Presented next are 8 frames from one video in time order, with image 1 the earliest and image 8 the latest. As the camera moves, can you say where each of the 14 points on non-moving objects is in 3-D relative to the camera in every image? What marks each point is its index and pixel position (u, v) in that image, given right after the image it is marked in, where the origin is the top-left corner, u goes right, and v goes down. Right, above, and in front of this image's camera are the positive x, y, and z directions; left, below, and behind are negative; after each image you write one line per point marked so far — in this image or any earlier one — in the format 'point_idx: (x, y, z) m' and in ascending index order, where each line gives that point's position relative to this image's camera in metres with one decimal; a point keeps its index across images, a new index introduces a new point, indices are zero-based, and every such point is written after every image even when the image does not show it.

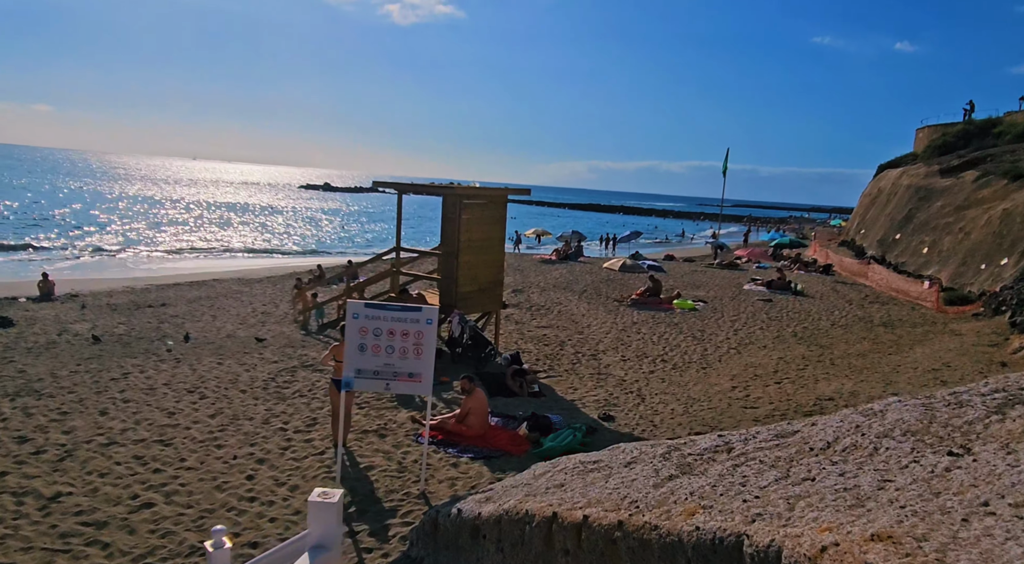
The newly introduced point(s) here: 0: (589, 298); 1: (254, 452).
0: (+2.3, -0.5, +19.3) m
1: (-3.0, -2.0, +7.5) m
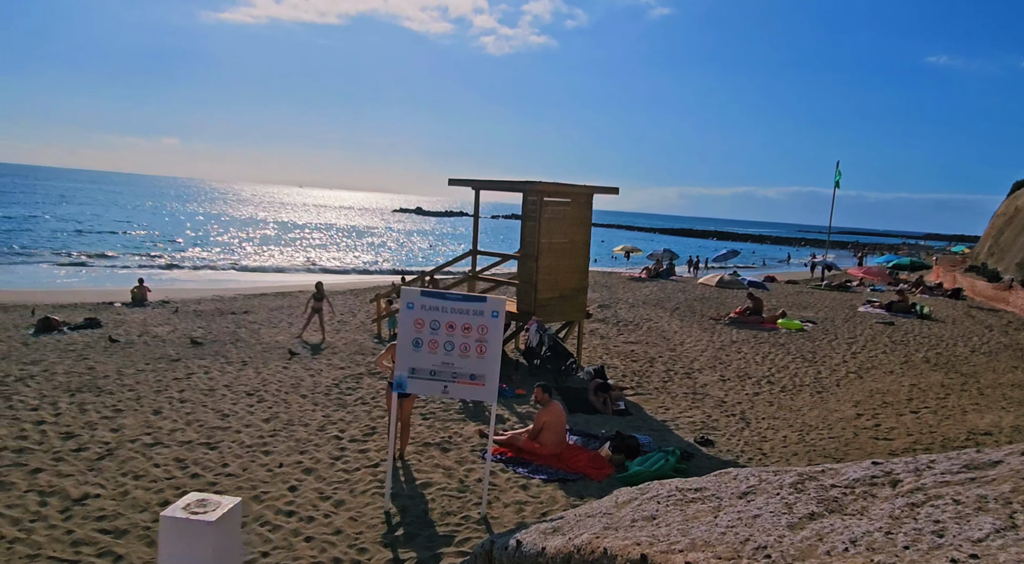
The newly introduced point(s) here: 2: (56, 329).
0: (+4.6, -0.9, +17.8) m
1: (-2.2, -1.8, +6.8) m
2: (-8.9, -0.9, +12.8) m
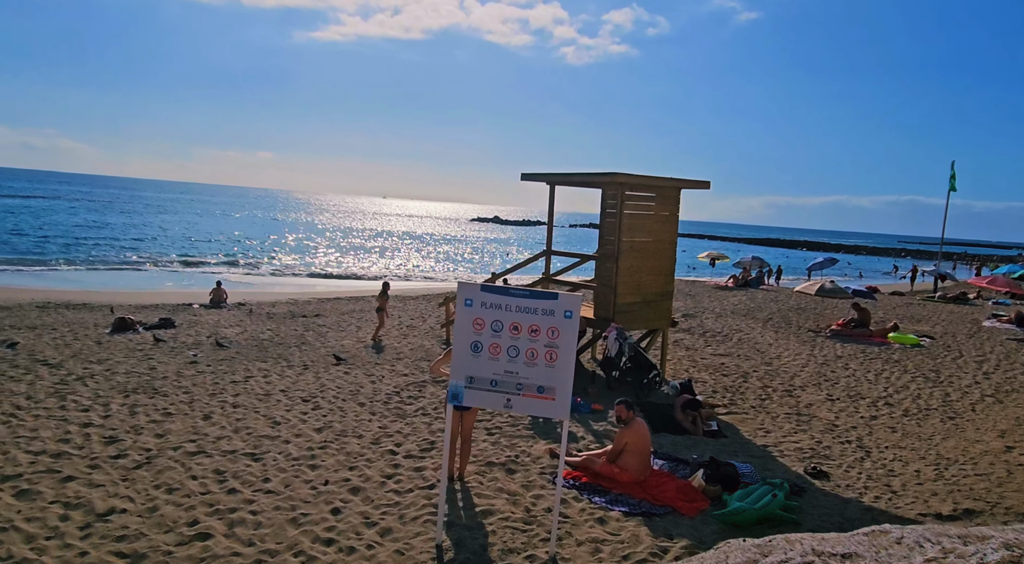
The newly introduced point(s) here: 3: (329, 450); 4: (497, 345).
0: (+6.6, -1.1, +16.2) m
1: (-1.5, -1.8, +6.0) m
2: (-7.5, -0.9, +12.8) m
3: (-1.9, -1.7, +6.7) m
4: (-0.1, -0.5, +4.8) m
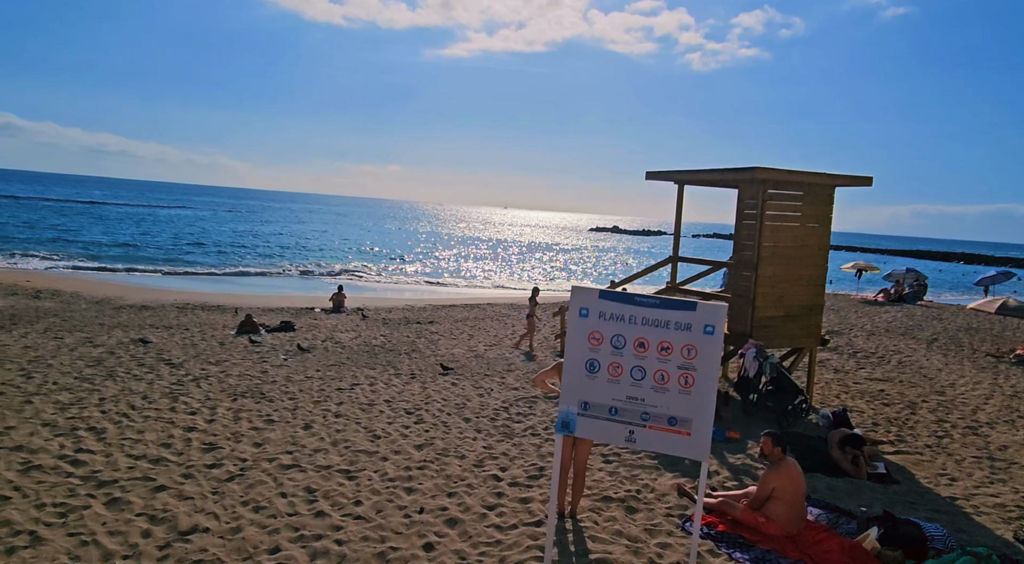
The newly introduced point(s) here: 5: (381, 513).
0: (+9.2, -1.4, +14.0) m
1: (-0.5, -1.8, +5.4) m
2: (-5.2, -1.0, +13.1) m
3: (-0.8, -1.7, +6.1) m
4: (+0.6, -0.5, +3.9) m
5: (-1.0, -1.8, +5.2) m
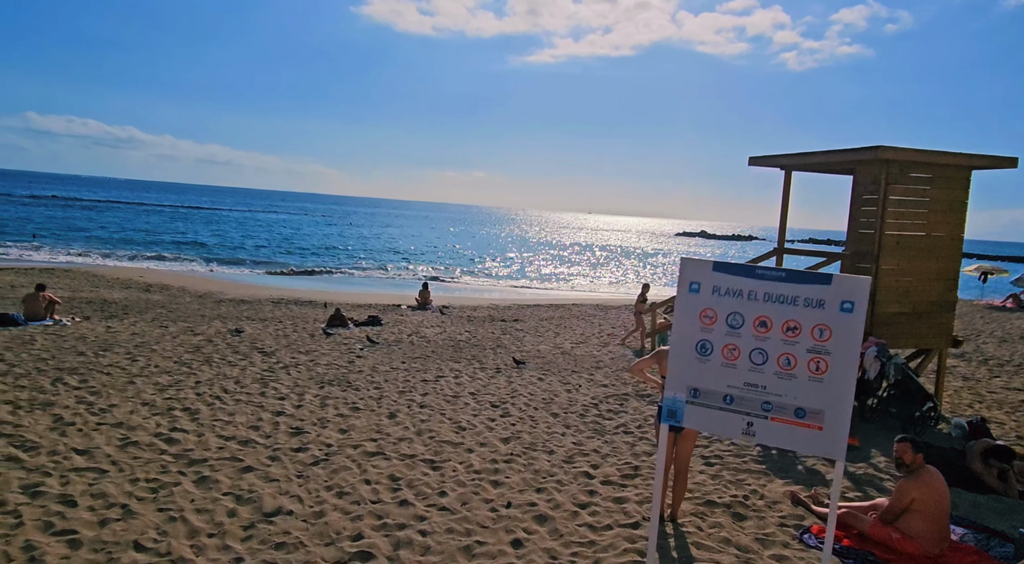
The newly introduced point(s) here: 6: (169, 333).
0: (+10.9, -1.4, +12.3) m
1: (+0.2, -1.7, +5.0) m
2: (-3.5, -0.8, +13.3) m
3: (0.0, -1.6, +5.7) m
4: (+1.2, -0.3, +3.4) m
5: (-0.3, -1.7, +4.9) m
6: (-5.9, -0.9, +11.3) m
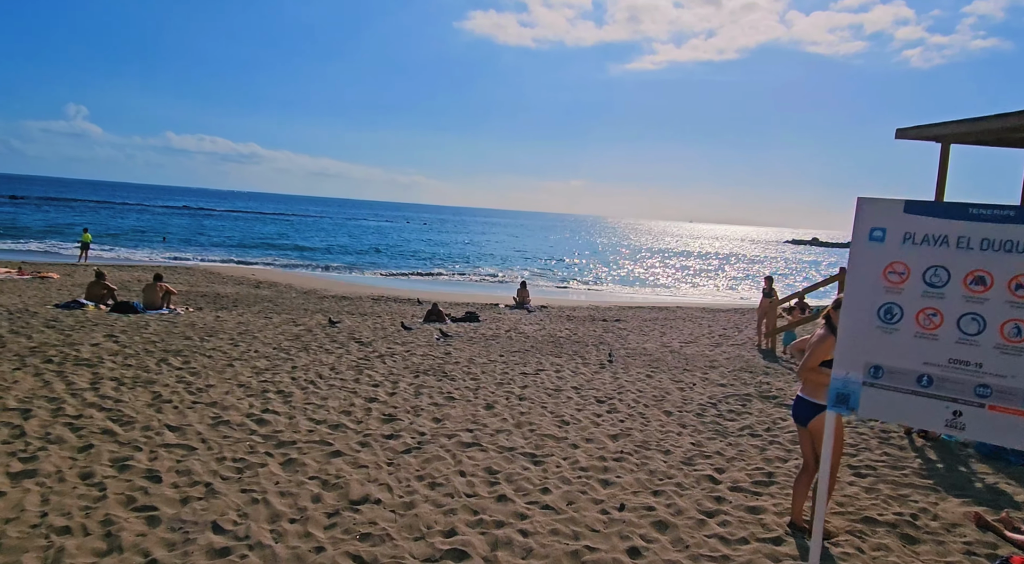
0: (+12.6, -1.4, +10.0) m
1: (+0.9, -1.5, +4.3) m
2: (-1.5, -0.7, +13.1) m
3: (+0.9, -1.4, +5.0) m
4: (+1.7, -0.1, +2.6) m
5: (+0.4, -1.5, +4.3) m
6: (-4.2, -0.7, +11.4) m
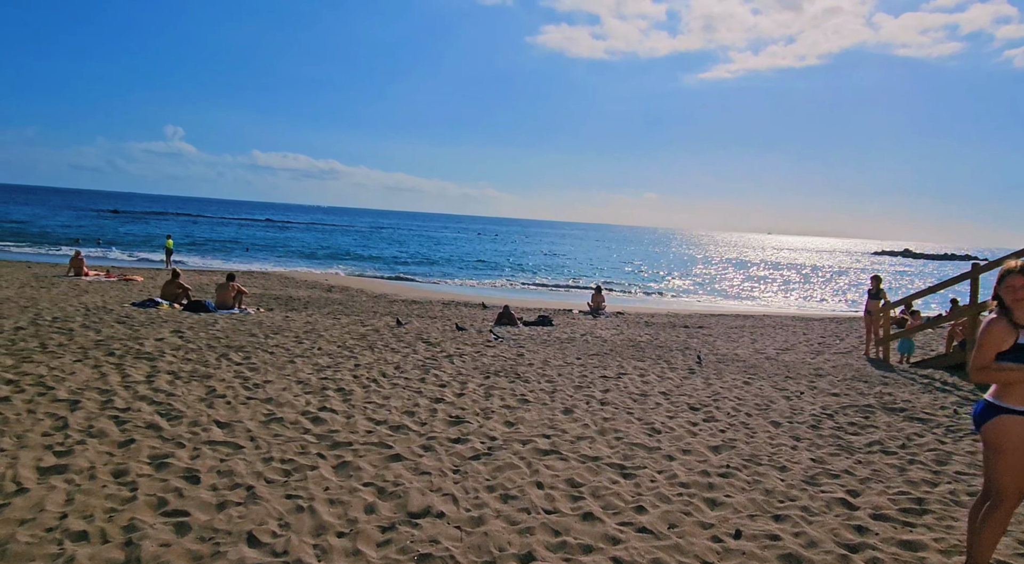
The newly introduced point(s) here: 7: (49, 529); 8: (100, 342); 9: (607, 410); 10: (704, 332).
0: (+13.7, -1.4, +7.8) m
1: (+1.4, -1.3, +3.5) m
2: (0.0, -0.8, +12.4) m
3: (+1.4, -1.3, +4.2) m
4: (+2.0, 0.0, +1.7) m
5: (+0.9, -1.3, +3.5) m
6: (-2.9, -0.7, +11.1) m
7: (-2.2, -1.1, +3.0) m
8: (-4.6, -0.7, +7.3) m
9: (+0.8, -1.1, +5.8) m
10: (+3.8, -1.0, +13.0) m
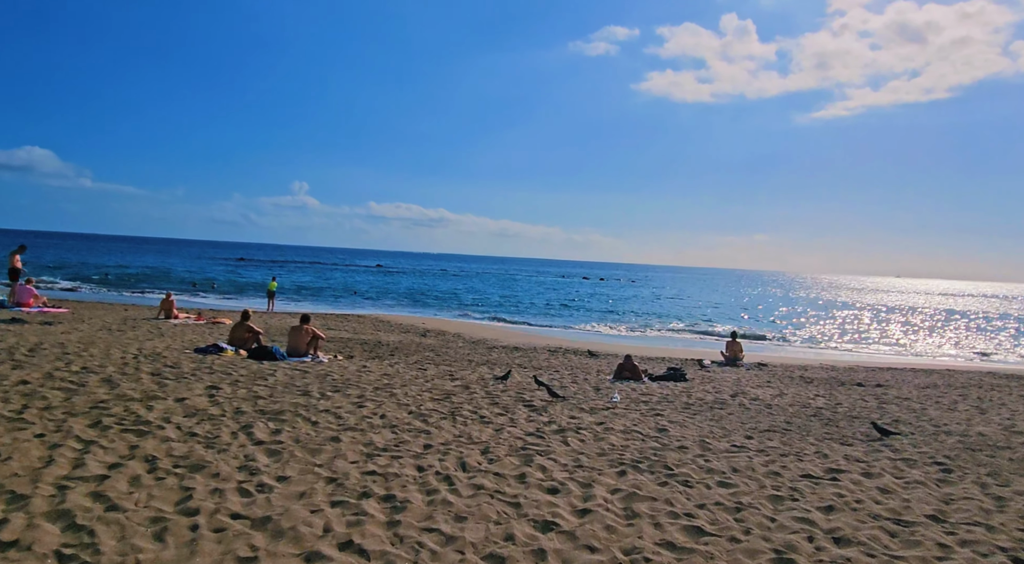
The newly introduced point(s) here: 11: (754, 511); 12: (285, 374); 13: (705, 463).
0: (+14.6, -1.6, +3.1) m
1: (+1.8, -1.4, +0.7) m
2: (+1.9, -1.4, +9.8) m
3: (+2.0, -1.4, +1.5) m
4: (+2.2, +0.1, -1.0) m
5: (+1.3, -1.4, +0.8) m
6: (-1.2, -1.3, +9.0) m
7: (-1.7, -1.2, +0.9) m
8: (-3.4, -1.0, +5.5) m
9: (+1.7, -1.3, +3.1) m
10: (+5.8, -1.7, +9.8) m
11: (+1.4, -1.3, +3.8) m
12: (-2.8, -1.1, +8.0) m
13: (+1.4, -1.3, +4.8) m
